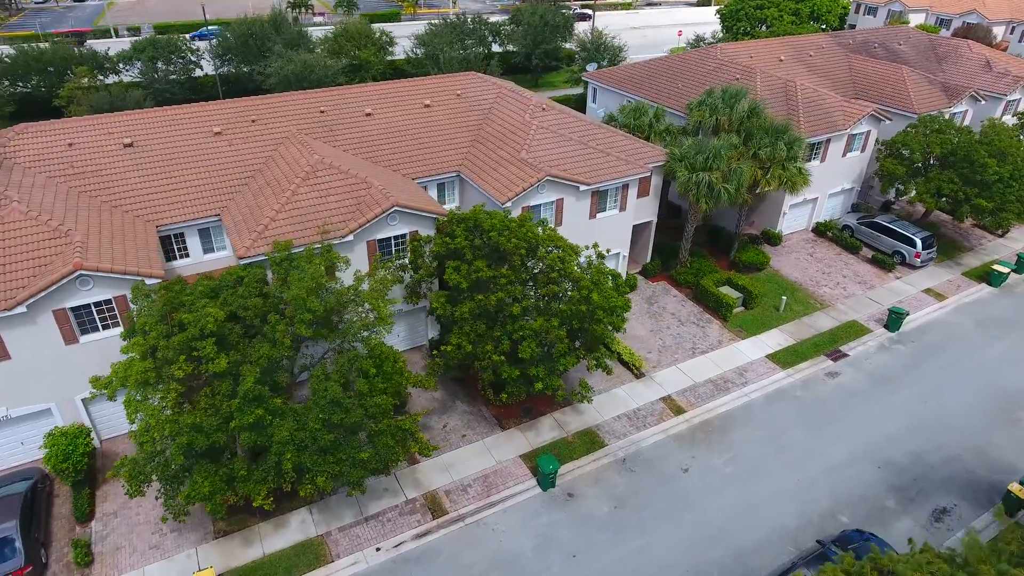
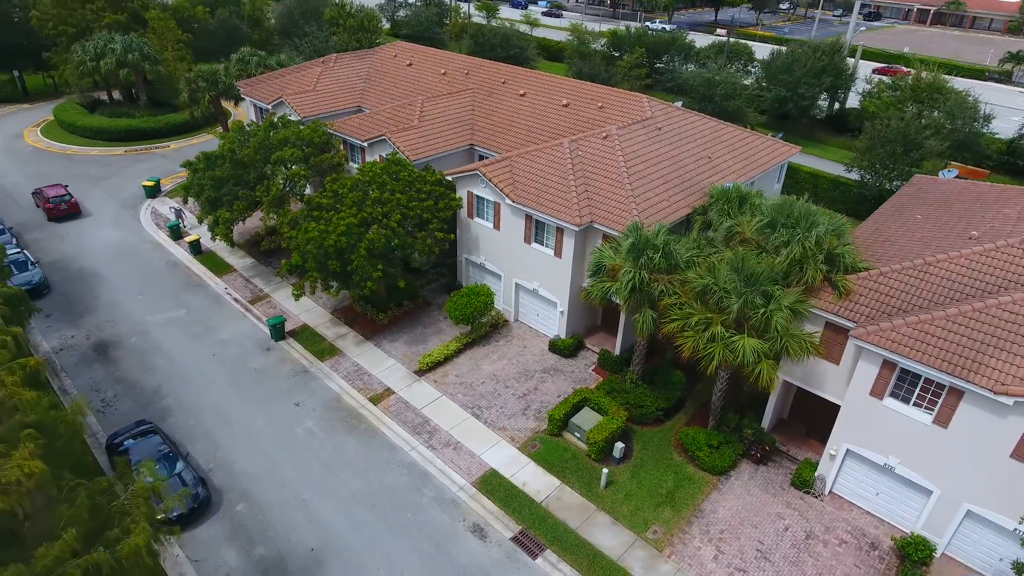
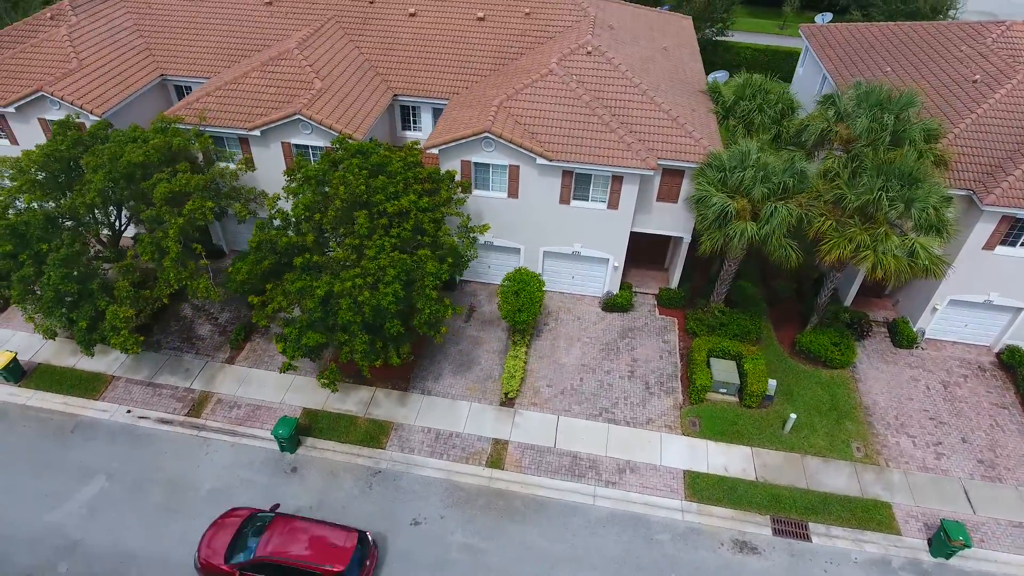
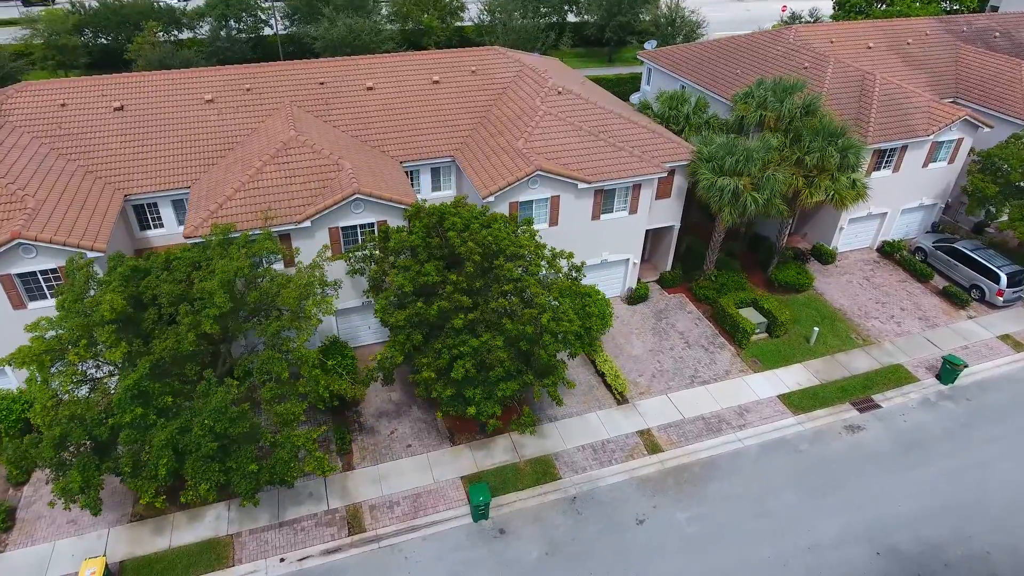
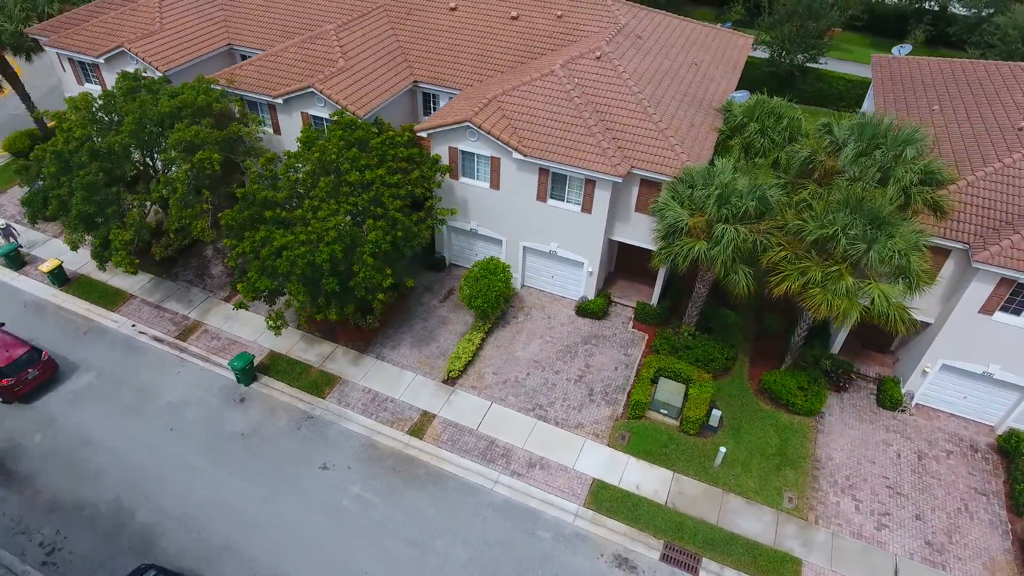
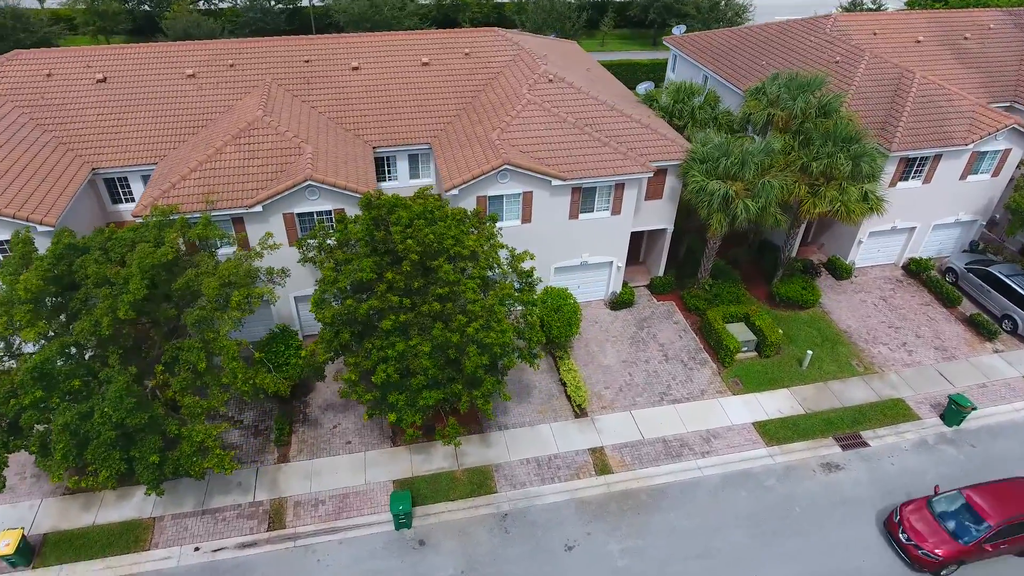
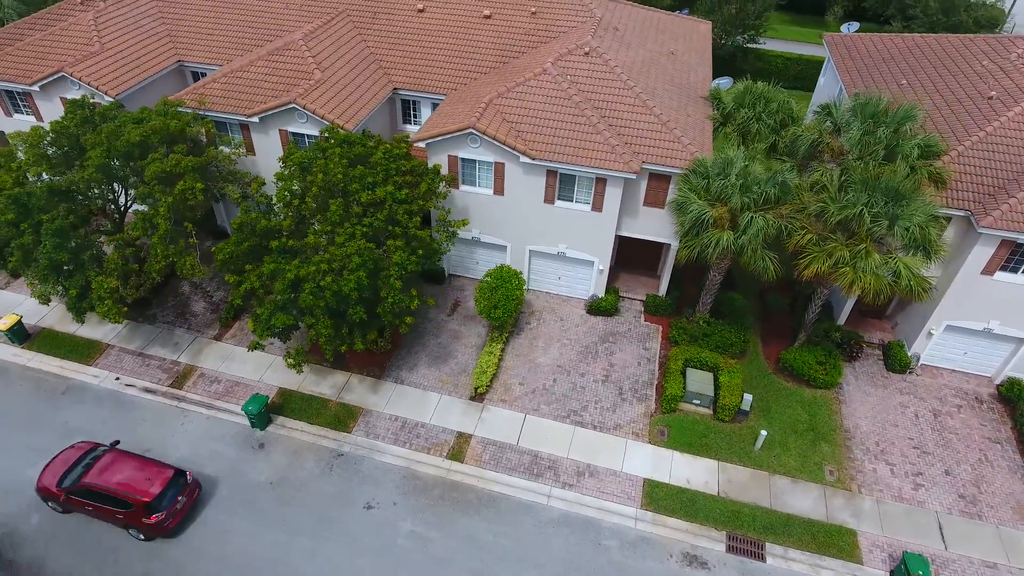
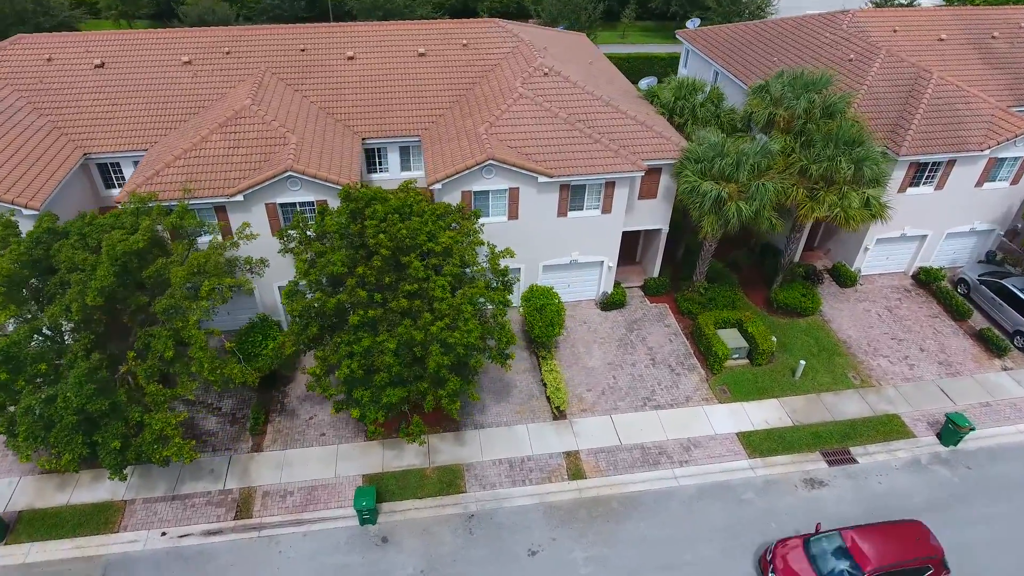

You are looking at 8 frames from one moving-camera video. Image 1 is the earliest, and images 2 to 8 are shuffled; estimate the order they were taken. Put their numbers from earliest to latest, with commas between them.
4, 6, 8, 3, 7, 5, 2
